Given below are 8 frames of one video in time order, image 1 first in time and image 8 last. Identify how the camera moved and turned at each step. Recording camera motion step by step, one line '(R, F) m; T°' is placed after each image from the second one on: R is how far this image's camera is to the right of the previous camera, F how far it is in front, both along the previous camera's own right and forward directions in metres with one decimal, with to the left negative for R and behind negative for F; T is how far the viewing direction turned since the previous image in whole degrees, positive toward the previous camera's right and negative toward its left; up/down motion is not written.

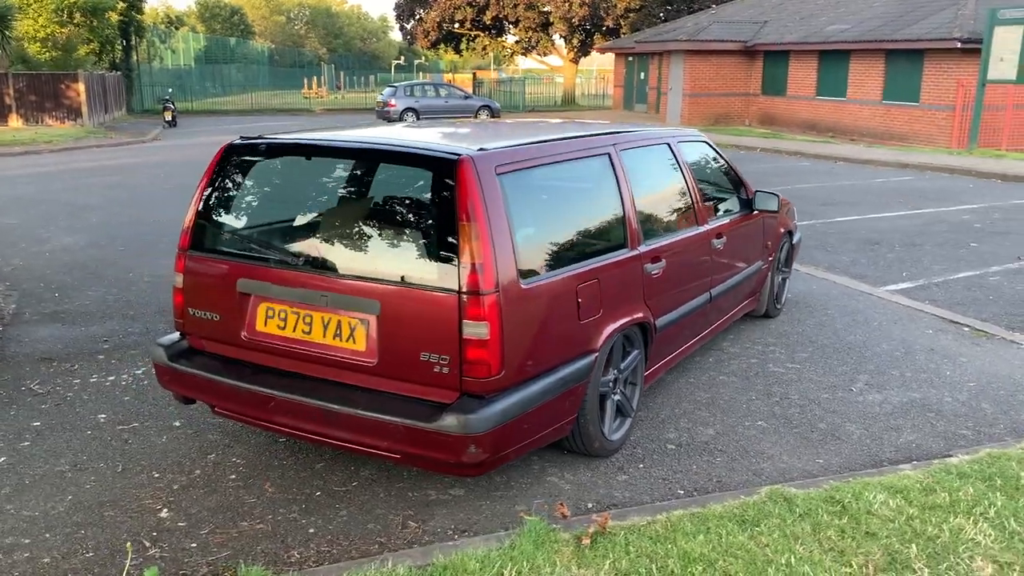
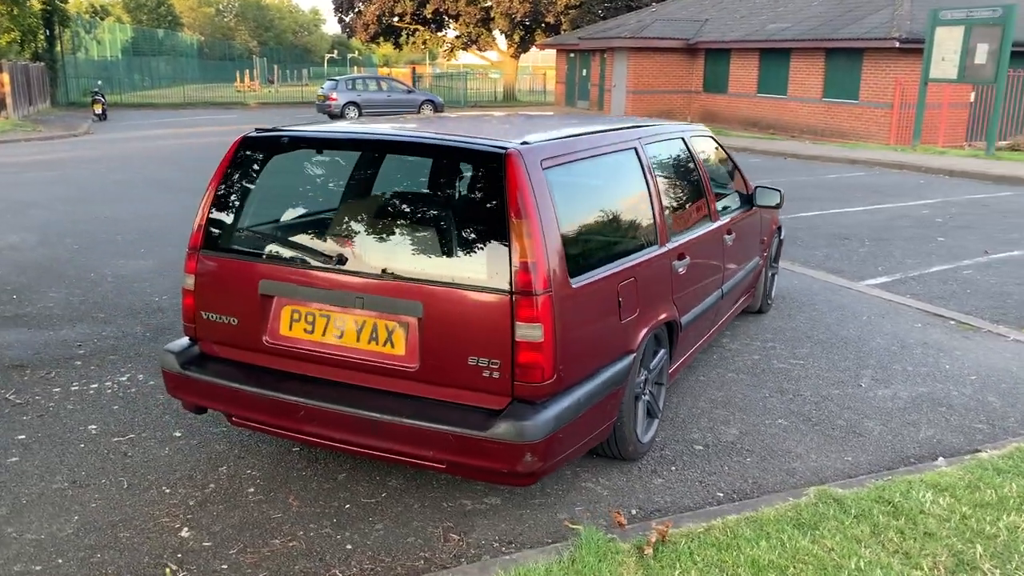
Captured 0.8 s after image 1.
(-0.4, +0.2) m; +4°
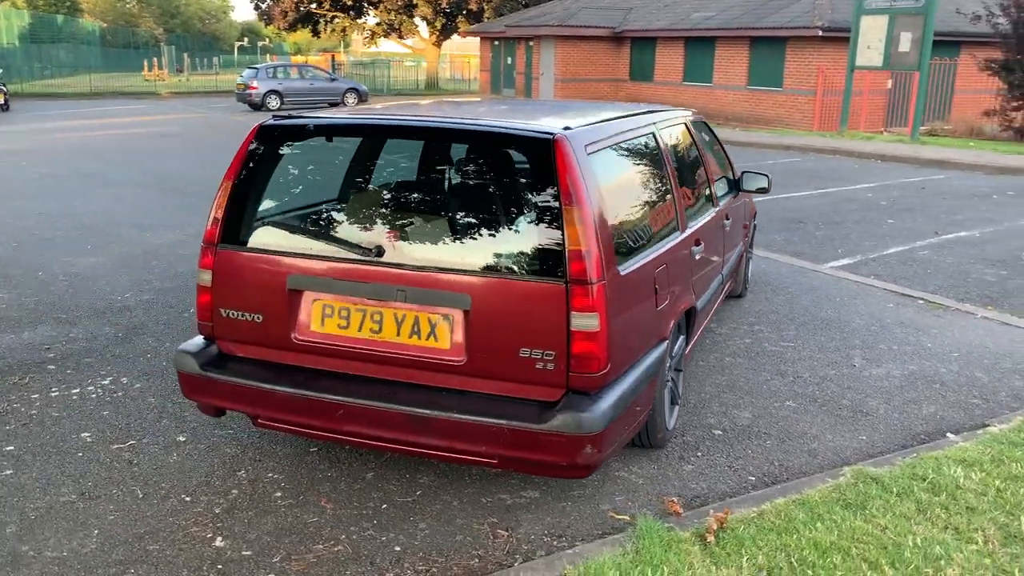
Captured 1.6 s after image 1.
(-0.5, +0.1) m; +5°
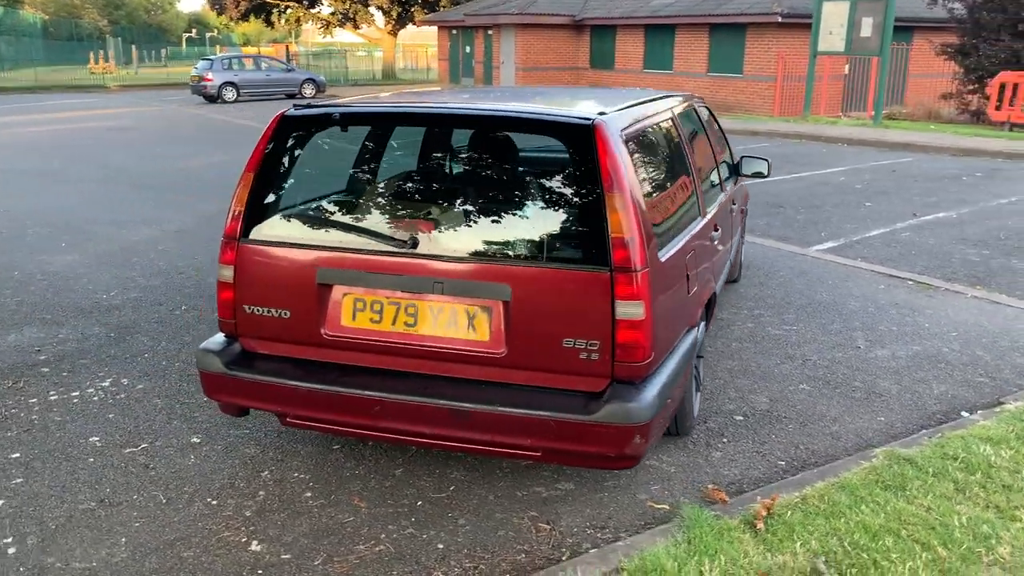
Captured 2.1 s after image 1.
(-0.3, +0.1) m; +3°
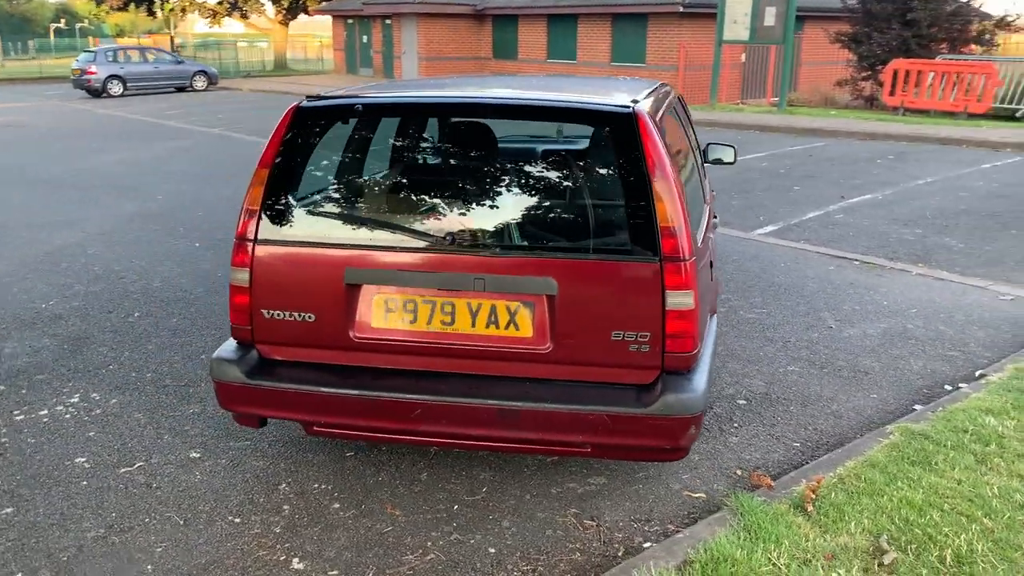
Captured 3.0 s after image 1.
(-0.5, +0.1) m; +7°
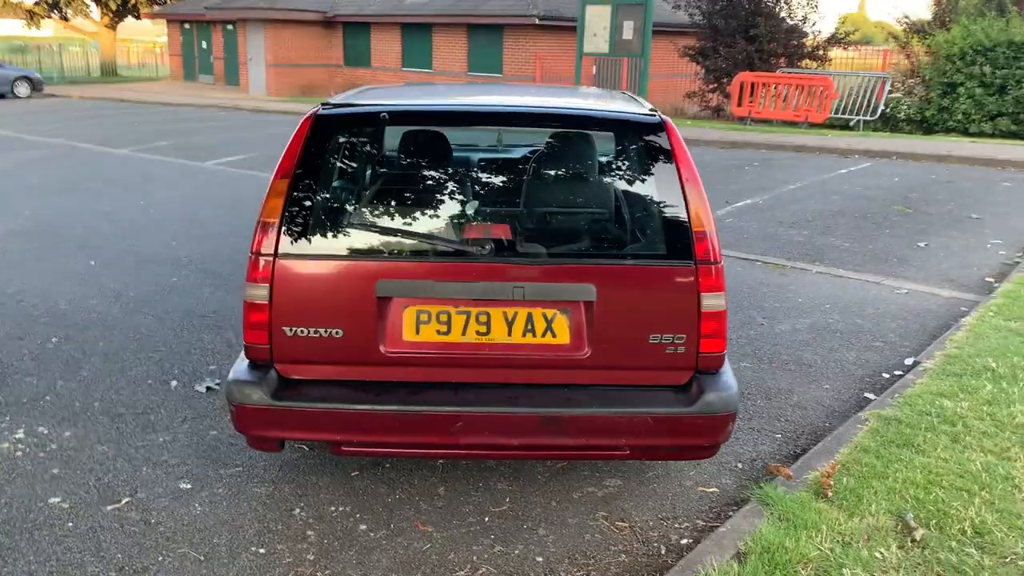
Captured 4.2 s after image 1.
(-0.7, +0.1) m; +10°
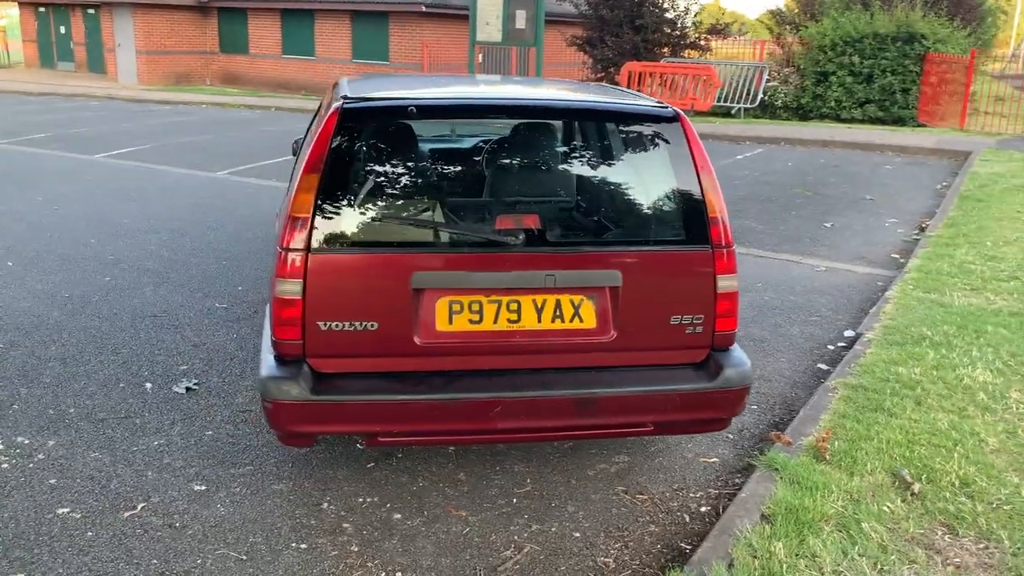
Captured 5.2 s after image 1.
(-0.5, -0.1) m; +8°
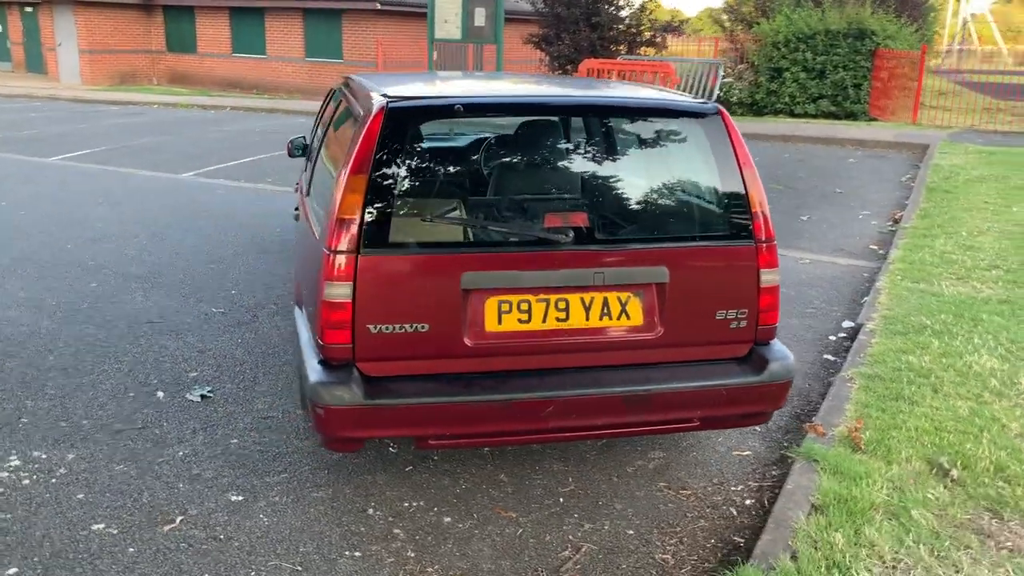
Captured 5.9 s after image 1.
(-0.3, 0.0) m; +3°
